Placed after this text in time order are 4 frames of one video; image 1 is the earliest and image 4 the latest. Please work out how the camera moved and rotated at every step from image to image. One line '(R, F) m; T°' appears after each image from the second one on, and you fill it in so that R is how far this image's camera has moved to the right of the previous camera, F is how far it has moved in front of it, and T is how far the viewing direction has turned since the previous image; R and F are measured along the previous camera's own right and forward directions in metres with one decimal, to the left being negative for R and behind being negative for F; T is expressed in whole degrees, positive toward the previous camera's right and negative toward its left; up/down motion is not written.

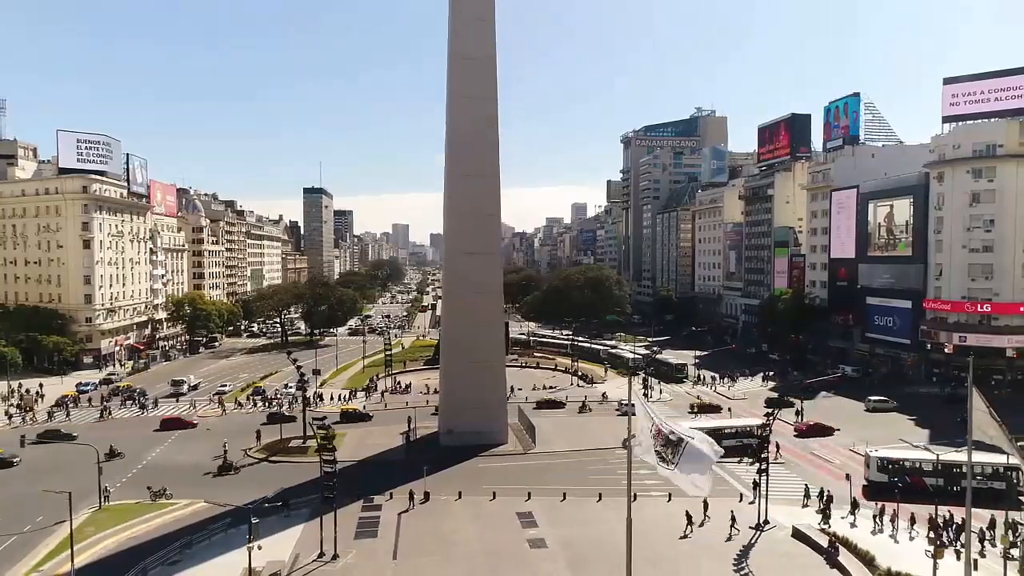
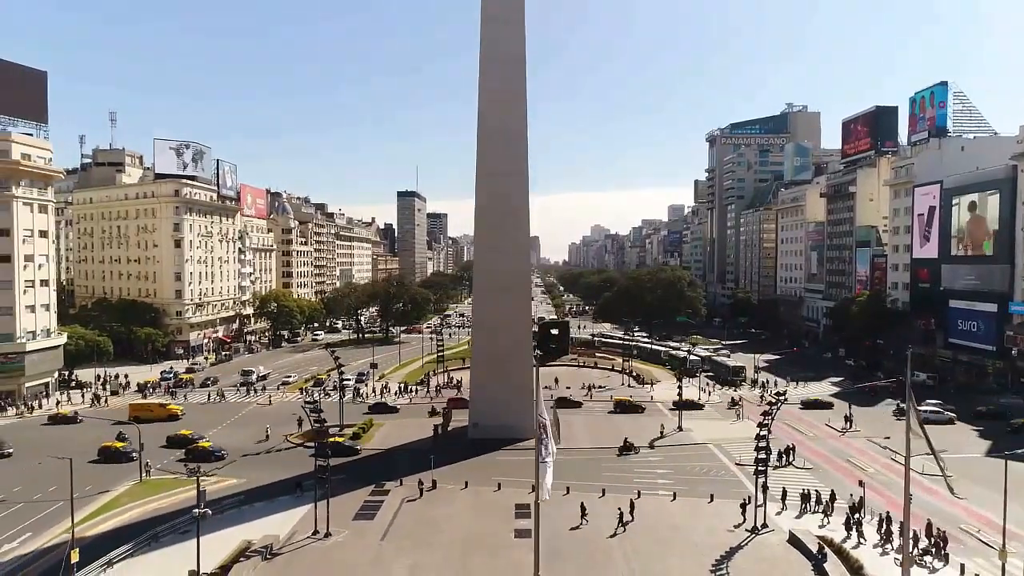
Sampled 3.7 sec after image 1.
(+4.0, -0.1) m; -8°
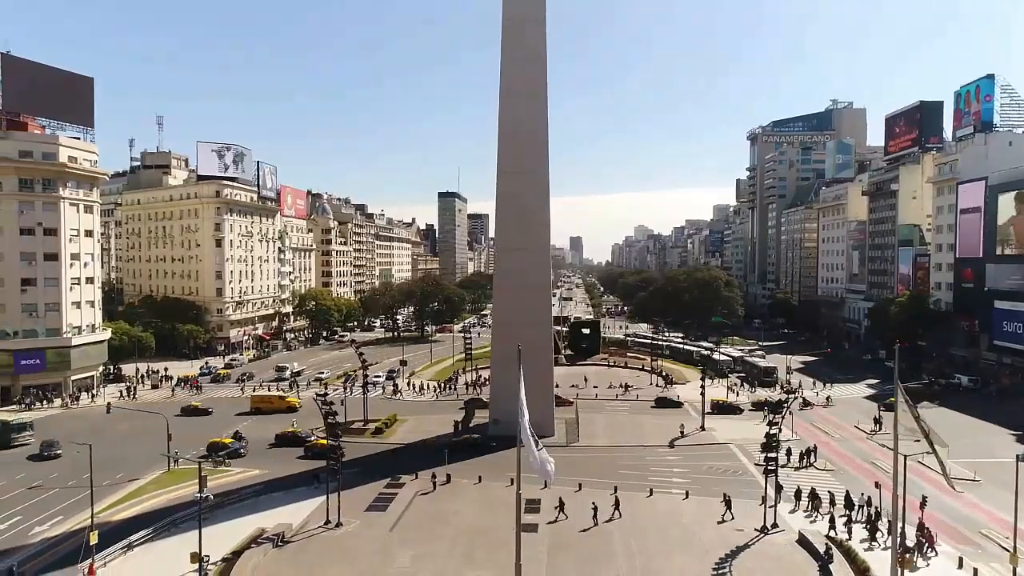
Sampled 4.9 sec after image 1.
(+1.3, -0.2) m; -3°
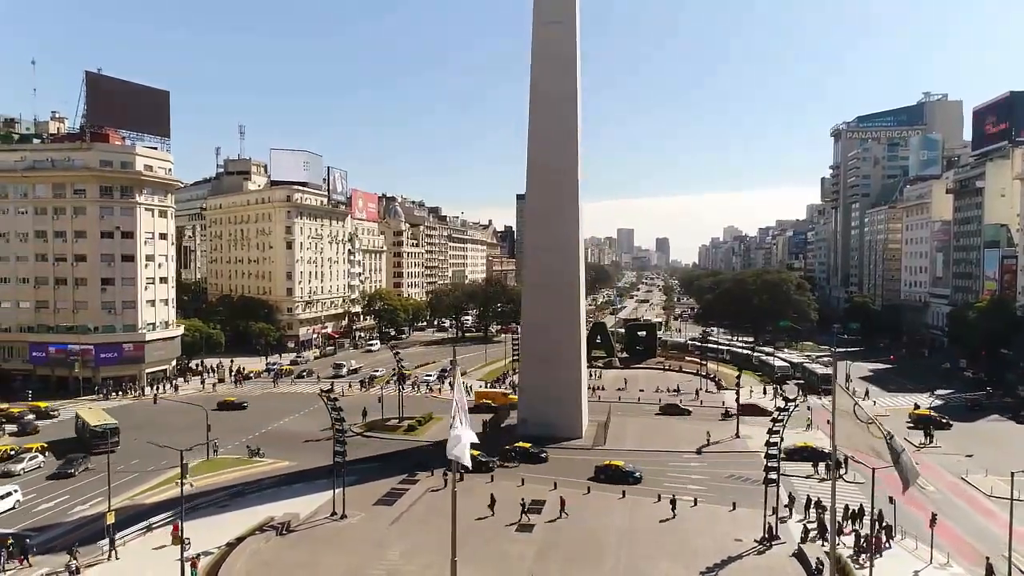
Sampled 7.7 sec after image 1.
(+3.2, -0.1) m; -7°
